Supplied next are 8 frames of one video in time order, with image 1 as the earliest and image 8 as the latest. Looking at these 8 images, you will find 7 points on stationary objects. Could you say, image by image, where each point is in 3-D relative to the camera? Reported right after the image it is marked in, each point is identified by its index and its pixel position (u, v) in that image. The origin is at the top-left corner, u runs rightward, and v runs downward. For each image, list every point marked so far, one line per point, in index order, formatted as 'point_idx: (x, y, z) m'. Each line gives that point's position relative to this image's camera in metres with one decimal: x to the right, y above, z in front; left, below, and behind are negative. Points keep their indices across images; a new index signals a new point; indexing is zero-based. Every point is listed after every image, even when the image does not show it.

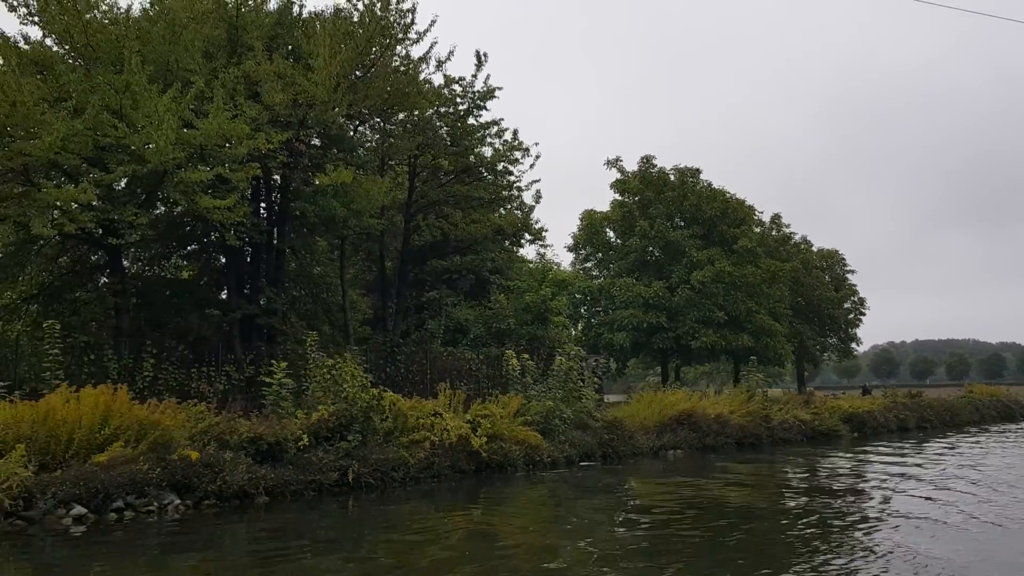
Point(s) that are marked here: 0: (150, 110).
0: (-5.3, +2.6, +13.6) m
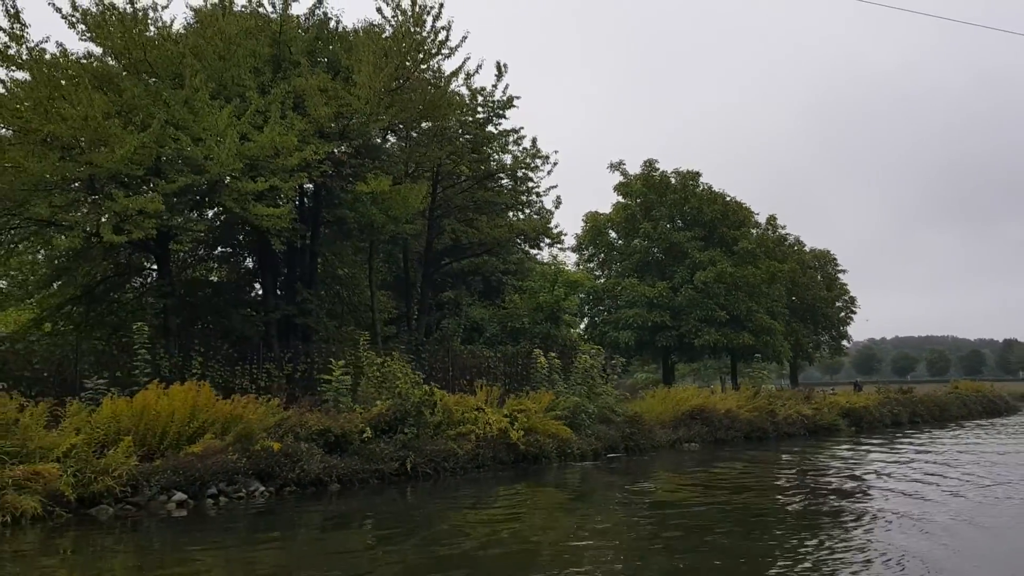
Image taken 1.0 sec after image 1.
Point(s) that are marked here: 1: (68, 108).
0: (-4.7, +2.6, +14.5) m
1: (-6.7, +2.8, +14.0) m
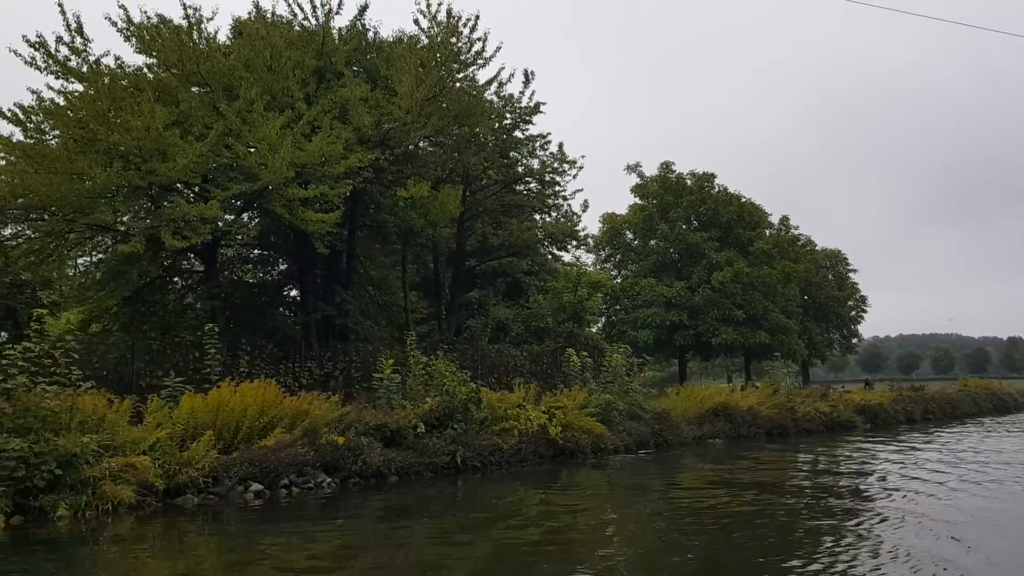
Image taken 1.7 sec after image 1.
0: (-4.1, +2.5, +15.2) m
1: (-6.0, +2.7, +14.7) m
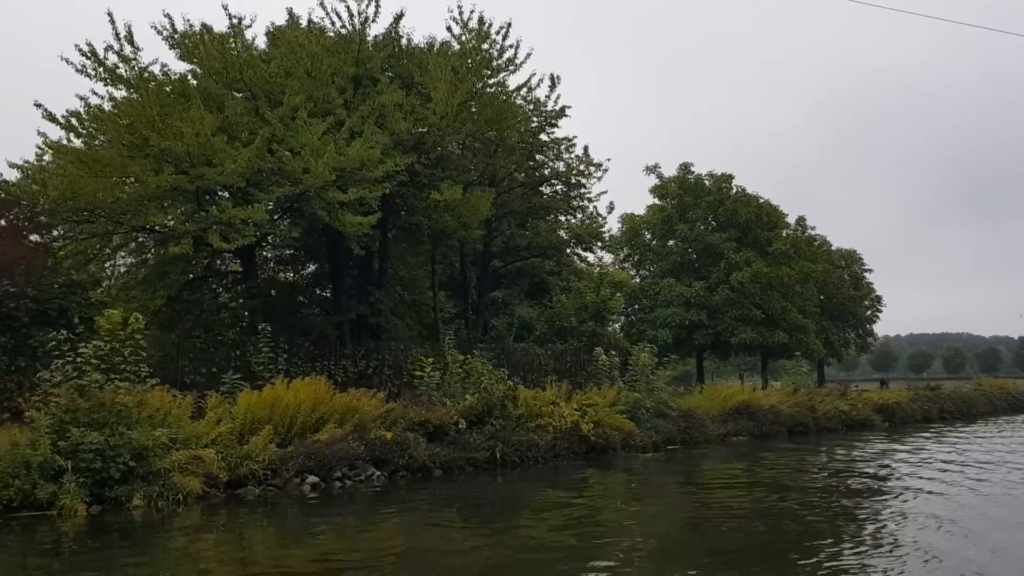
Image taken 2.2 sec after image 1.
0: (-3.5, +2.5, +15.7) m
1: (-5.4, +2.7, +15.2) m
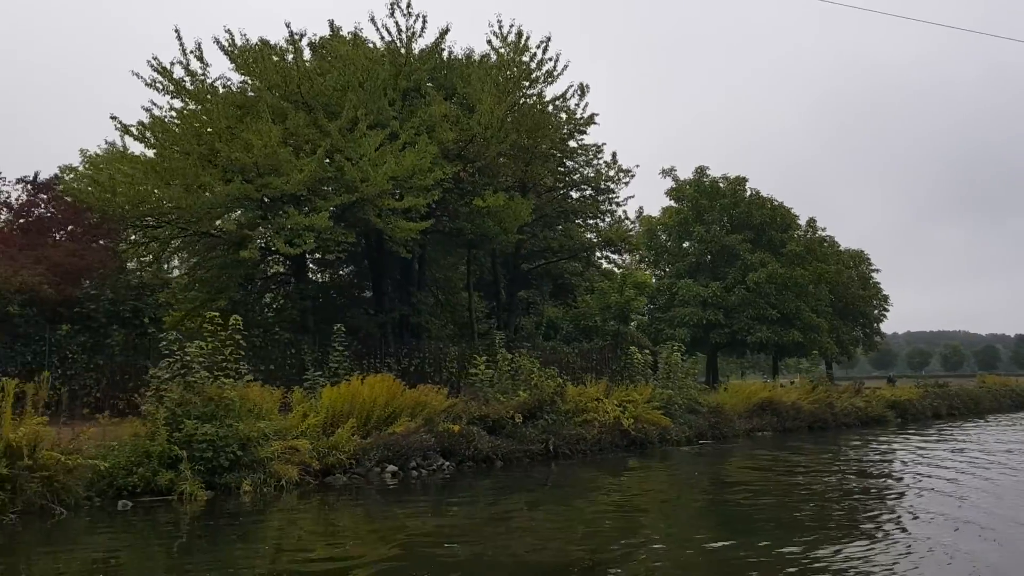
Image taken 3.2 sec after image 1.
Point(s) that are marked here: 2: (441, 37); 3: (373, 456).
0: (-2.6, +2.5, +16.6) m
1: (-4.6, +2.7, +16.1) m
2: (-1.5, +5.4, +19.8) m
3: (-1.9, -2.3, +12.3) m
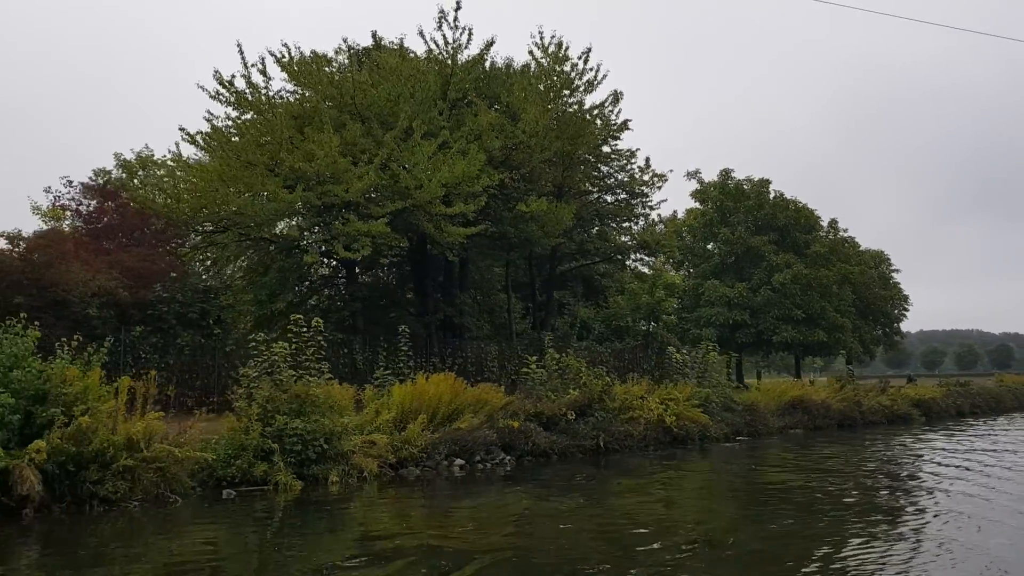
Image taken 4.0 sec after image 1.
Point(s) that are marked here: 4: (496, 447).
0: (-1.7, +2.4, +17.4) m
1: (-3.7, +2.6, +16.9) m
2: (-0.6, +5.3, +20.5) m
3: (-1.0, -2.3, +13.0) m
4: (-0.2, -2.4, +13.9) m
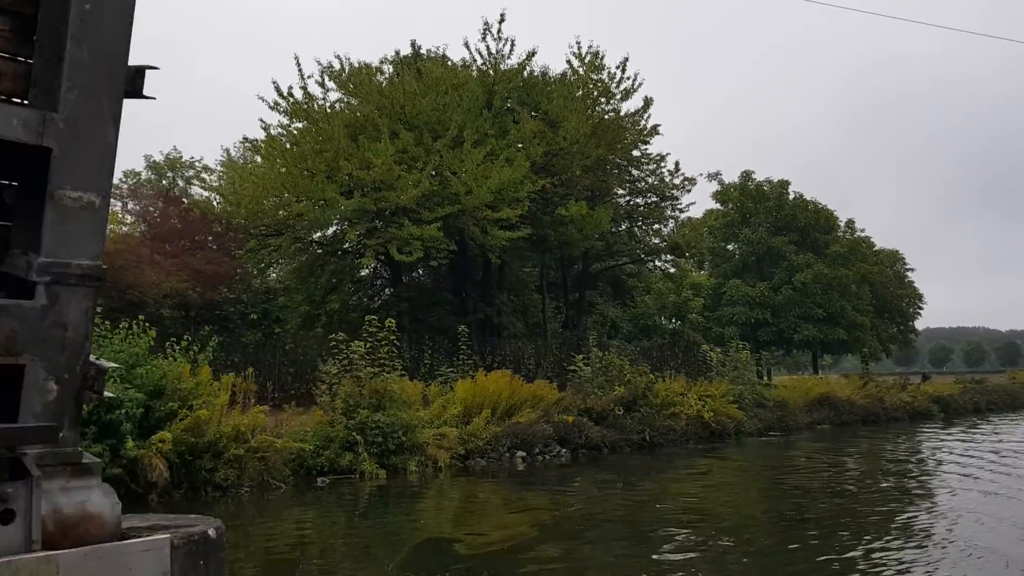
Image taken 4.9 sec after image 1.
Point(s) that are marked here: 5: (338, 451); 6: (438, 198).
0: (-0.8, +2.4, +18.2) m
1: (-2.8, +2.6, +17.8) m
2: (+0.3, +5.3, +21.4) m
3: (-0.1, -2.3, +13.9) m
4: (+0.6, -2.5, +14.7) m
5: (-2.3, -2.1, +11.9) m
6: (-1.5, +1.8, +18.6) m
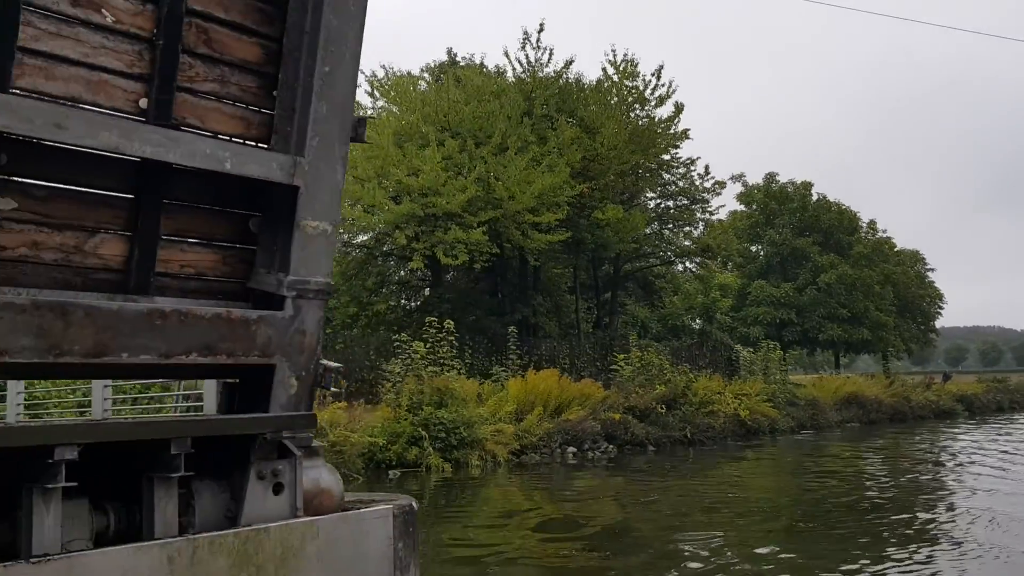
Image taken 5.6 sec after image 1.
0: (+0.1, +2.4, +18.9) m
1: (-1.9, +2.5, +18.4) m
2: (+1.2, +5.3, +22.0) m
3: (+0.7, -2.4, +14.5) m
4: (+1.5, -2.5, +15.3) m
5: (-1.5, -2.2, +12.6) m
6: (-0.6, +1.8, +19.2) m
